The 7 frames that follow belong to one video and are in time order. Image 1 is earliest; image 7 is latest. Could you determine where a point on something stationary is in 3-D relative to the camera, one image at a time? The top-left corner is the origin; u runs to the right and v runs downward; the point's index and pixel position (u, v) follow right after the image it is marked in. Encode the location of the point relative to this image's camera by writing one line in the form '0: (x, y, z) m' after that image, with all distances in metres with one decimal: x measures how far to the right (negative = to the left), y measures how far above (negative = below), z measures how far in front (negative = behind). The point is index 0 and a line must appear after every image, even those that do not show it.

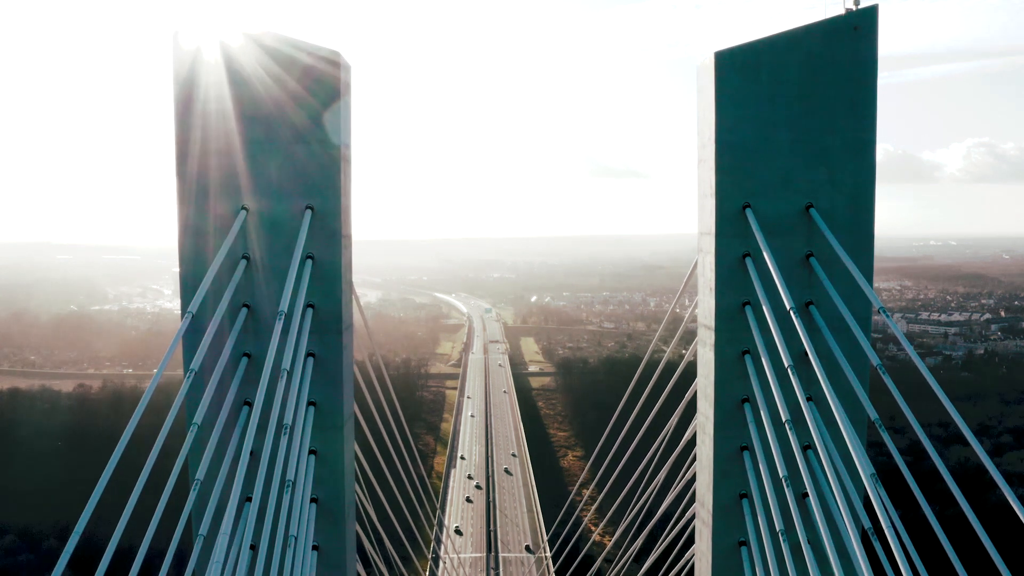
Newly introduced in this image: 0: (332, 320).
0: (-1.8, -0.4, +7.0) m
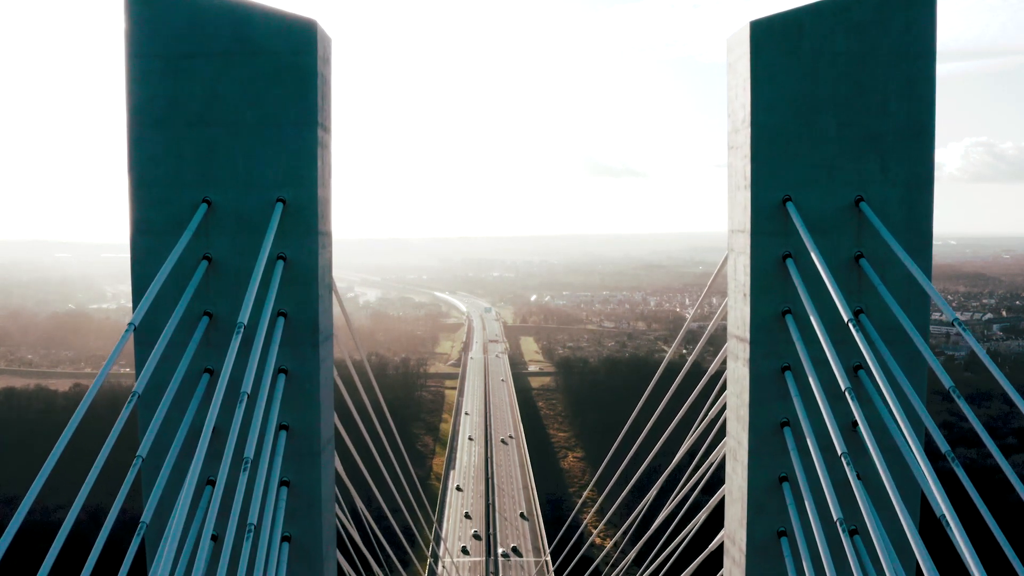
0: (-1.8, -0.4, +6.0) m
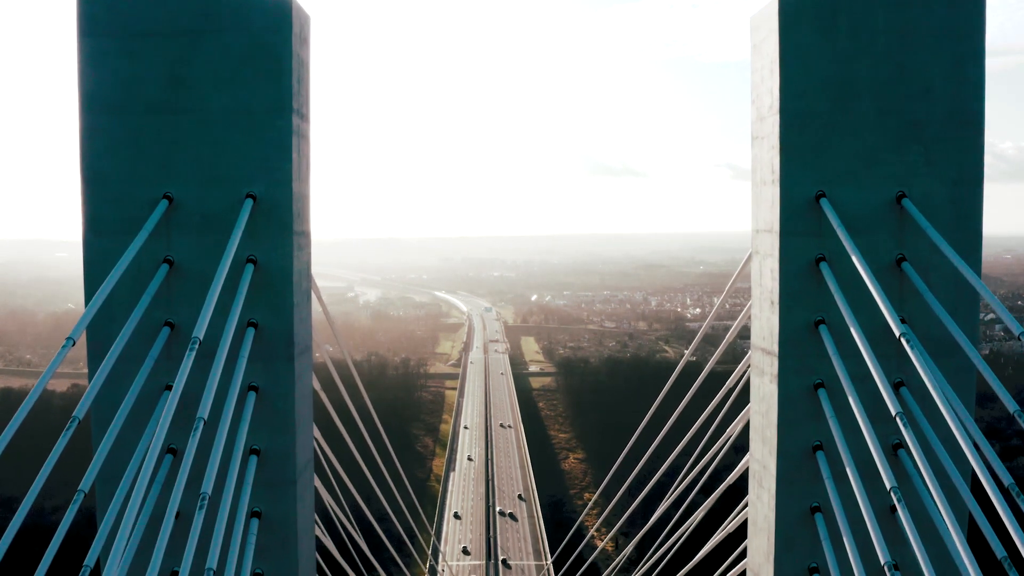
0: (-1.8, -0.5, +5.4) m
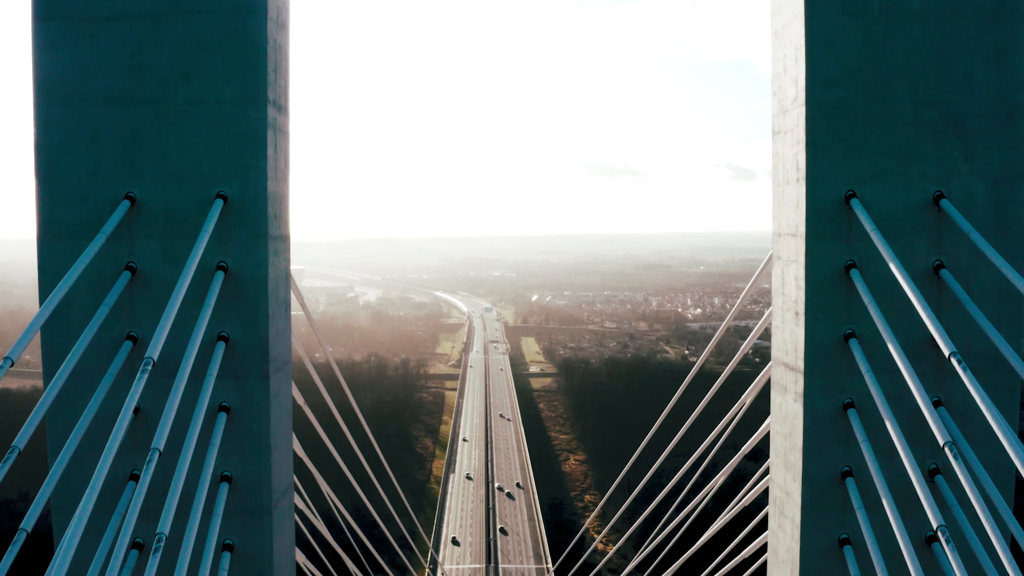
0: (-1.8, -0.5, +4.9) m
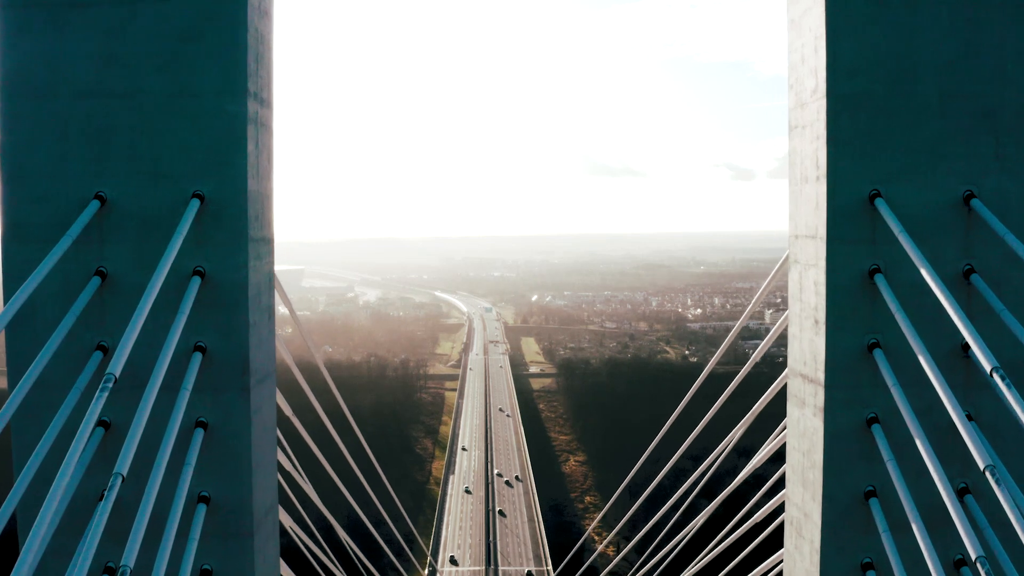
0: (-1.8, -0.6, +4.5) m
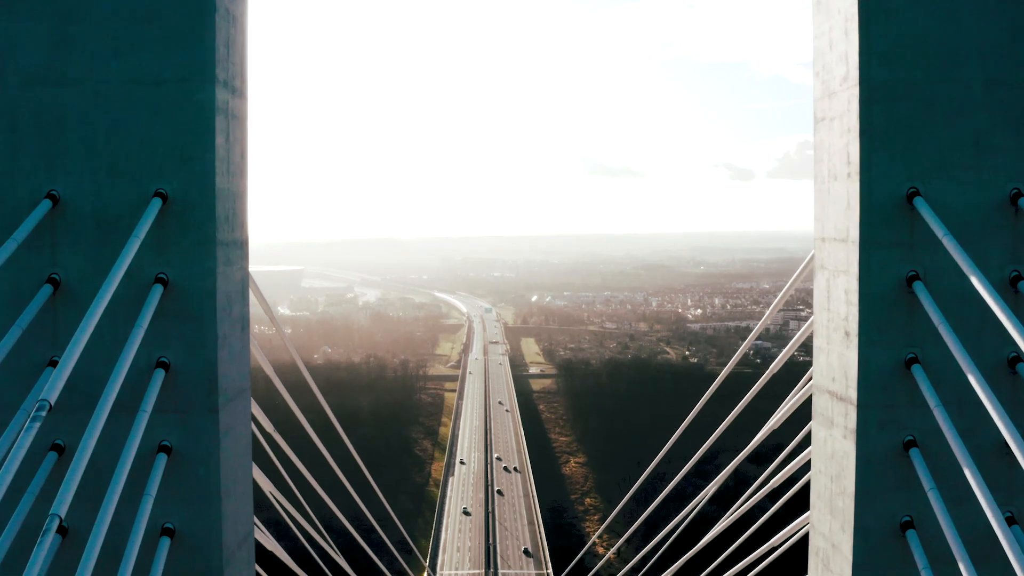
0: (-1.8, -0.6, +4.1) m
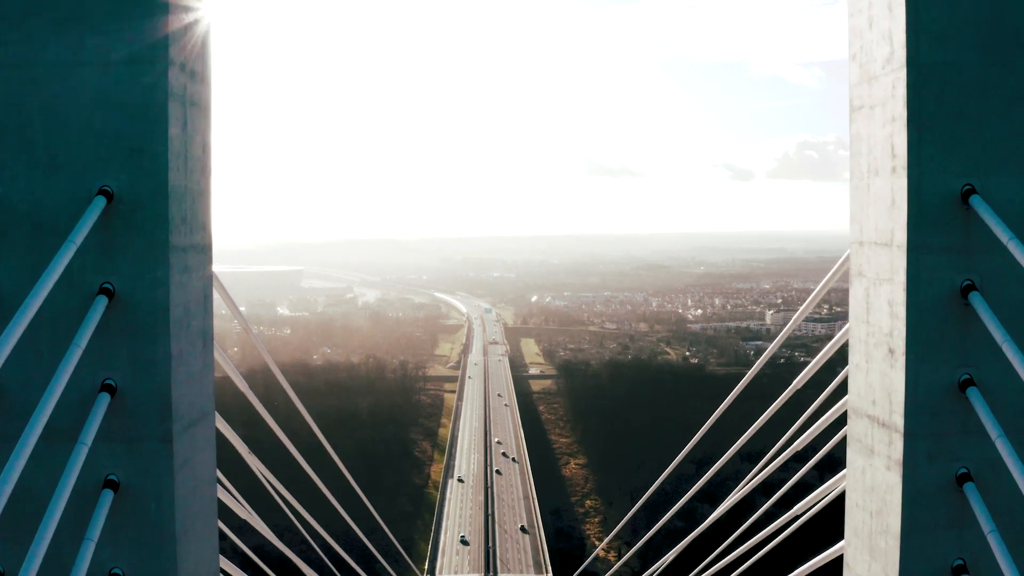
0: (-1.8, -0.7, +3.6) m
